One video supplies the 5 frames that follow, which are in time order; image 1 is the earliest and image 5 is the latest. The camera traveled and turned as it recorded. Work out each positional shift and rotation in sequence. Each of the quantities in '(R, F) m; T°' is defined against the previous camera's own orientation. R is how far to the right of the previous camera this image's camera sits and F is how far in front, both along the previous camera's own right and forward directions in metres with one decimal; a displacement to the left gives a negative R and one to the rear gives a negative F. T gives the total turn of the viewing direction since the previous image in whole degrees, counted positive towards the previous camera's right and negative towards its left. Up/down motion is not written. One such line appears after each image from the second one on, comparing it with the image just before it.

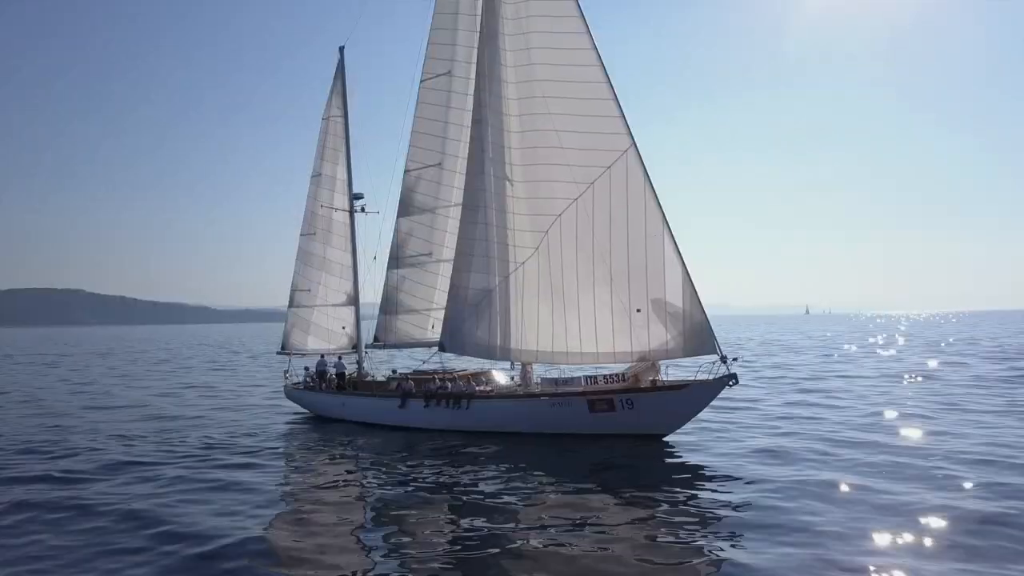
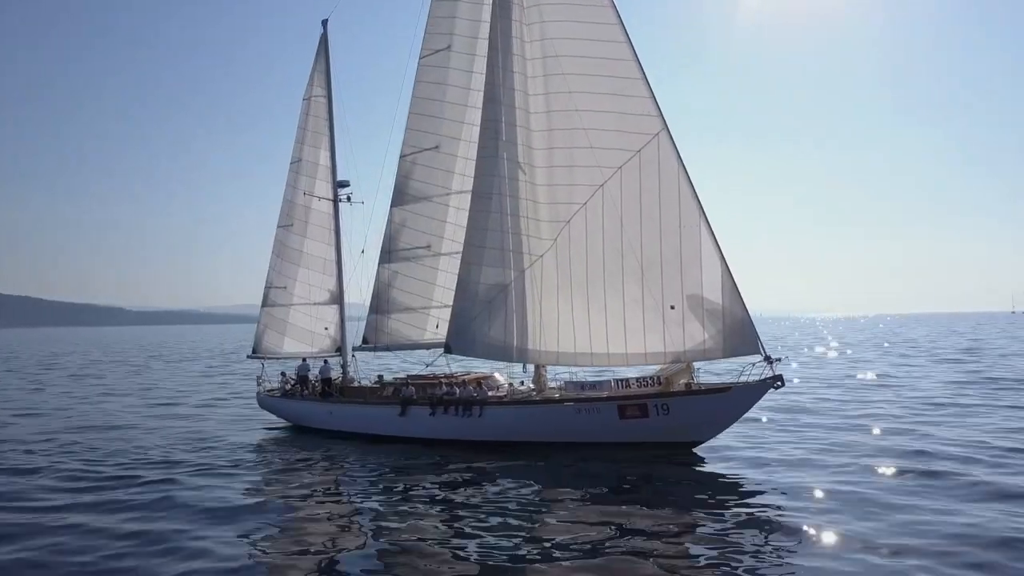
(-2.4, +2.4) m; +5°
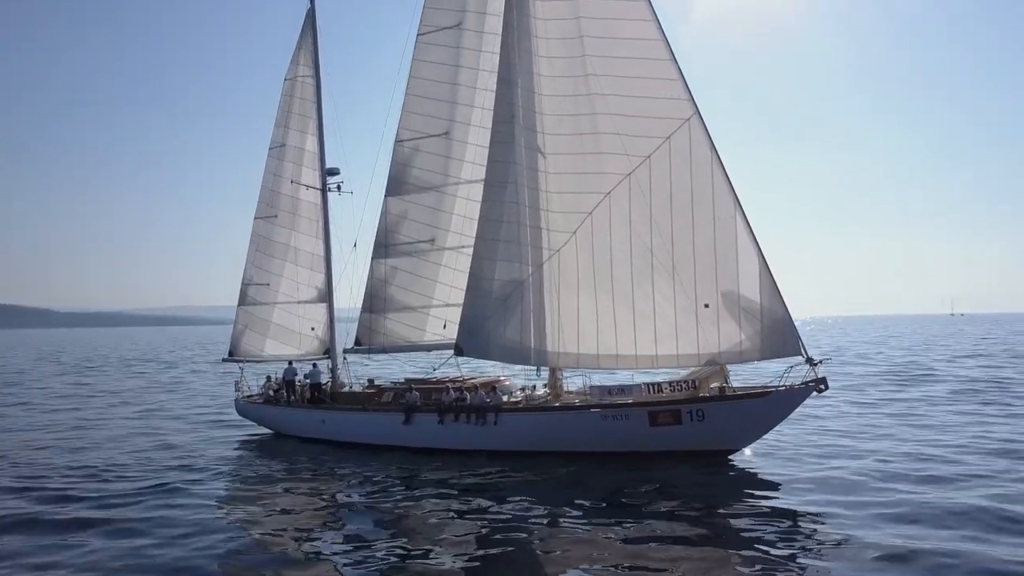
(-1.9, +1.9) m; +4°
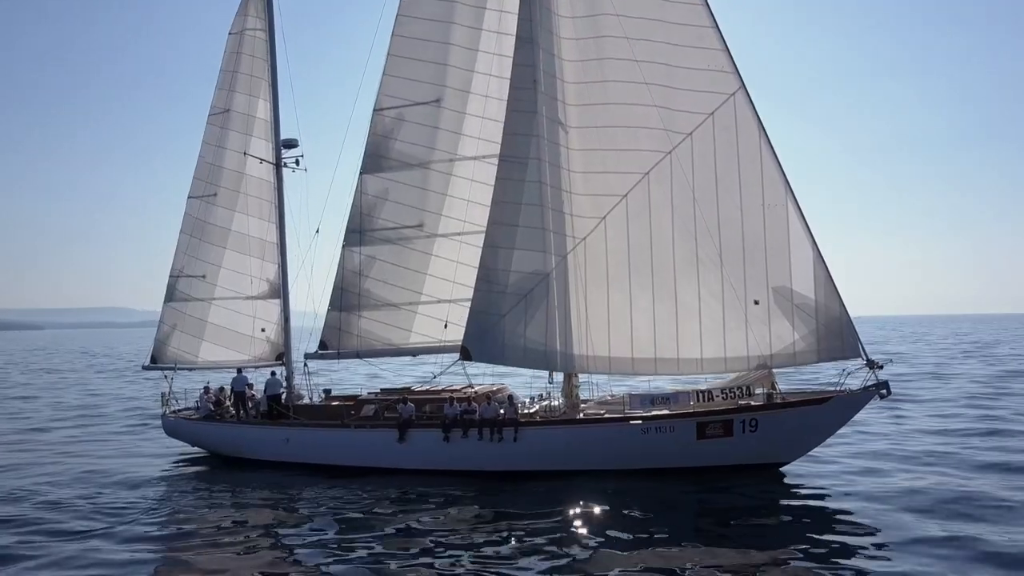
(-3.6, +3.4) m; +10°
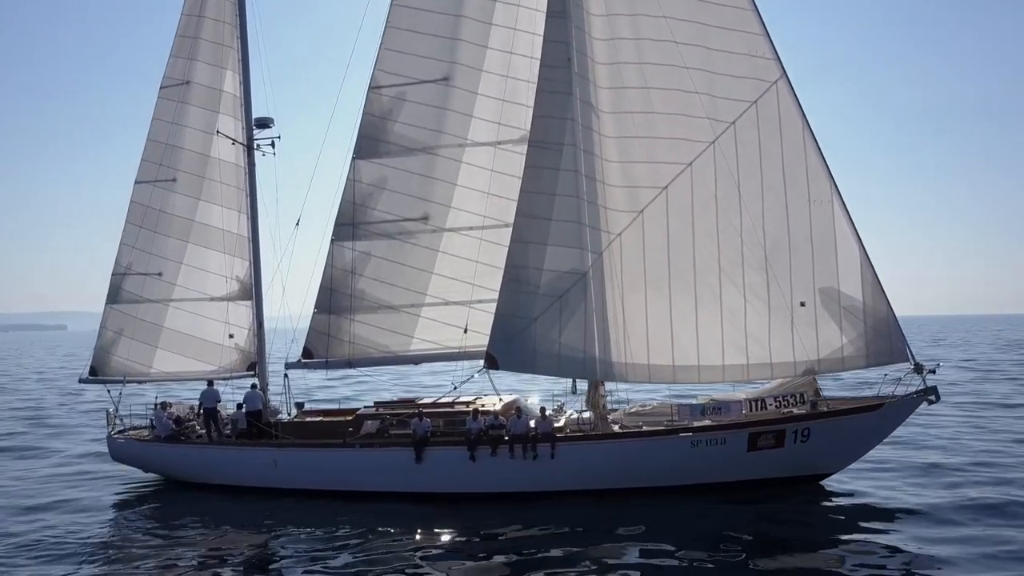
(-3.1, +2.2) m; +8°
